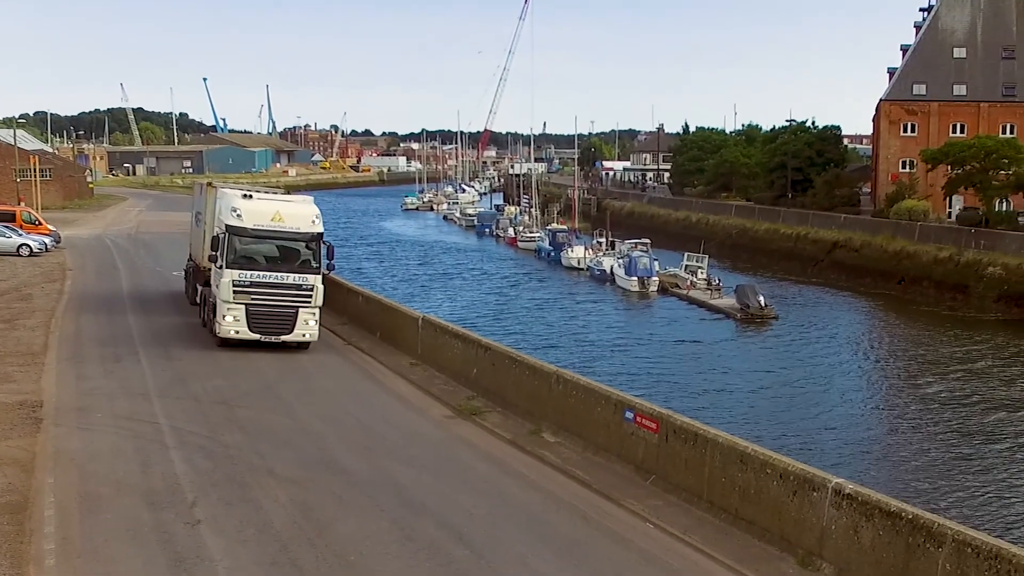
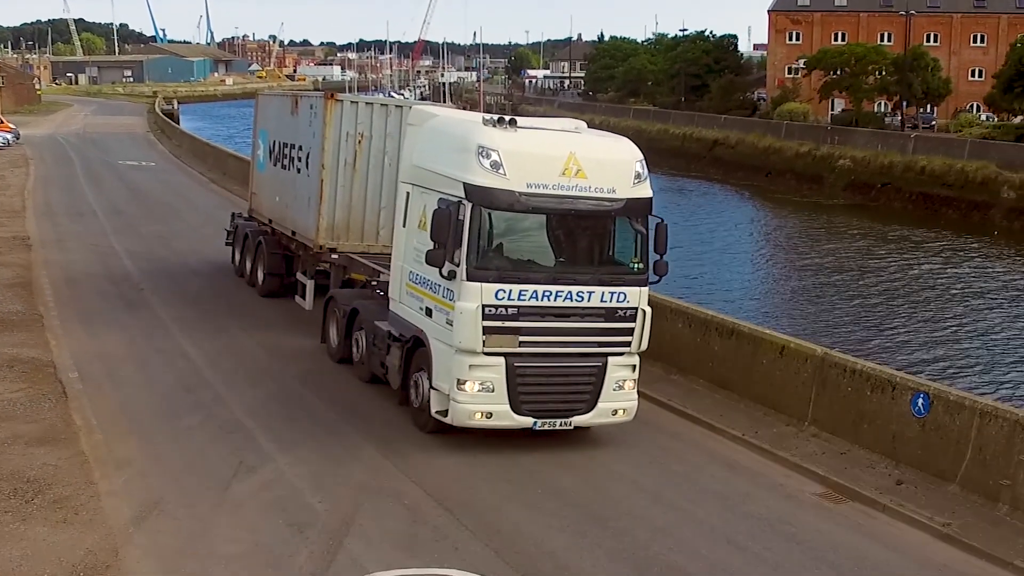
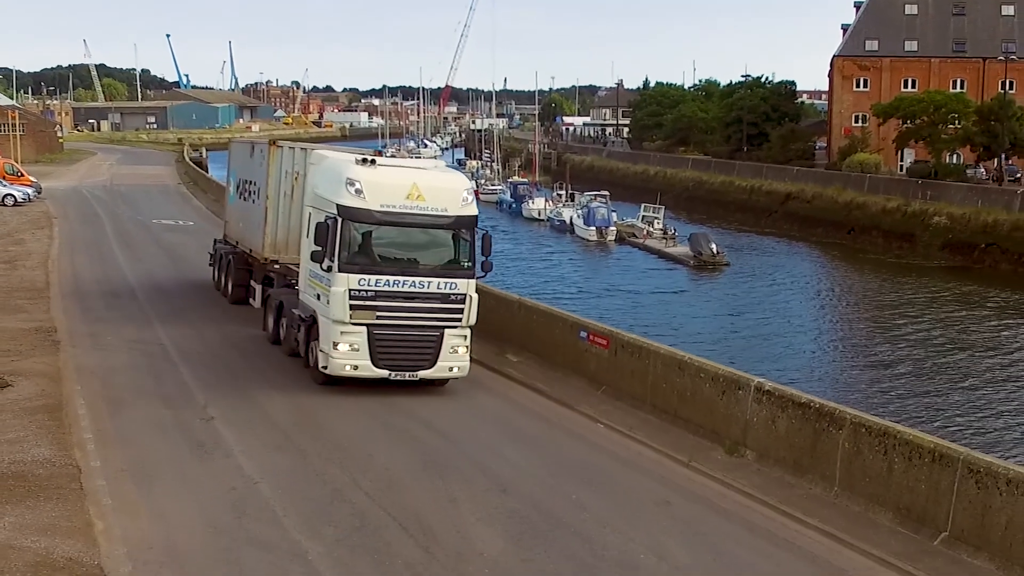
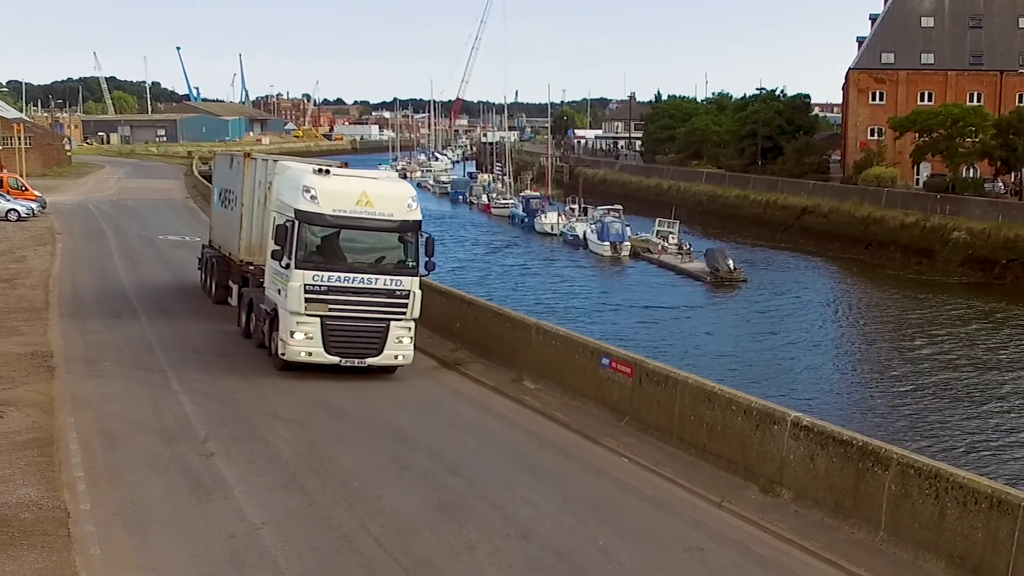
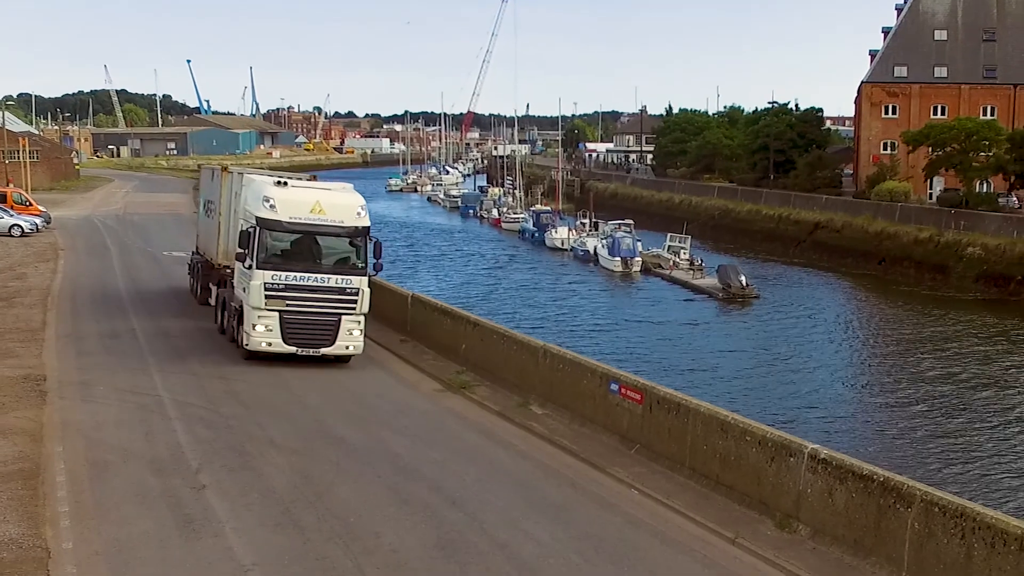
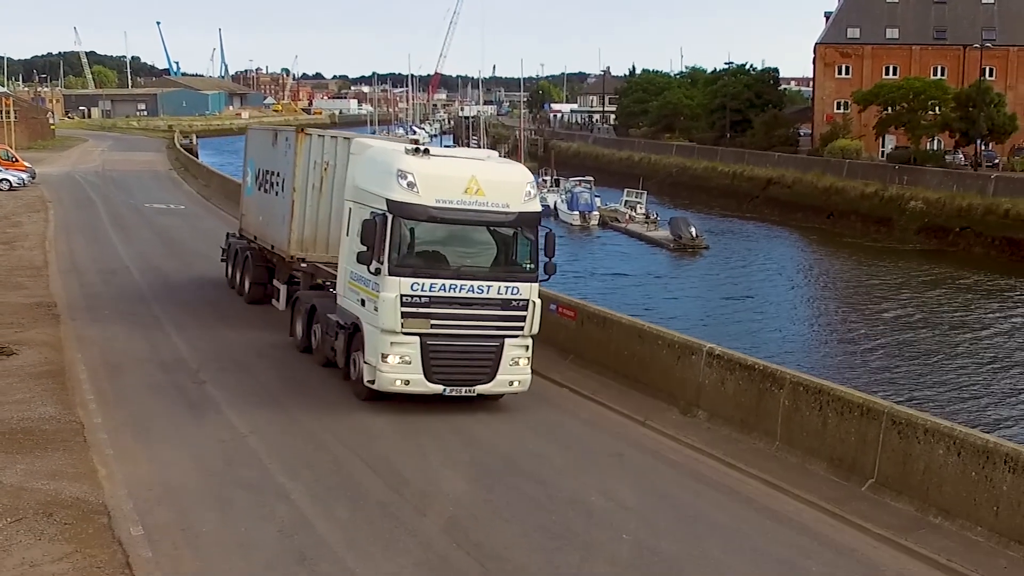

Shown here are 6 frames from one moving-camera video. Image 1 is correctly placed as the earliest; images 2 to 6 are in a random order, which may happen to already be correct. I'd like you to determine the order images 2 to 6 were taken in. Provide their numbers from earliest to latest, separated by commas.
5, 4, 3, 6, 2
